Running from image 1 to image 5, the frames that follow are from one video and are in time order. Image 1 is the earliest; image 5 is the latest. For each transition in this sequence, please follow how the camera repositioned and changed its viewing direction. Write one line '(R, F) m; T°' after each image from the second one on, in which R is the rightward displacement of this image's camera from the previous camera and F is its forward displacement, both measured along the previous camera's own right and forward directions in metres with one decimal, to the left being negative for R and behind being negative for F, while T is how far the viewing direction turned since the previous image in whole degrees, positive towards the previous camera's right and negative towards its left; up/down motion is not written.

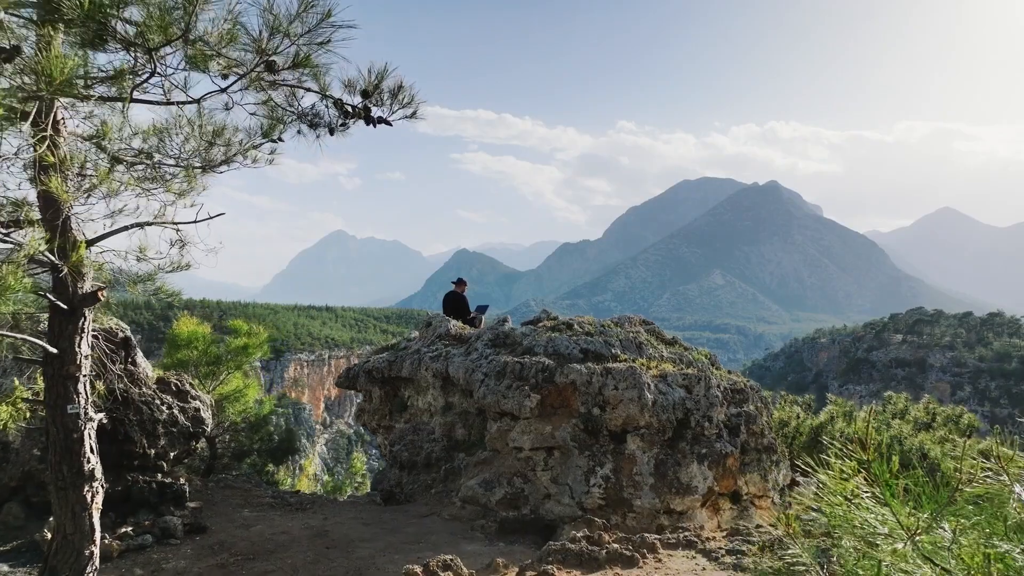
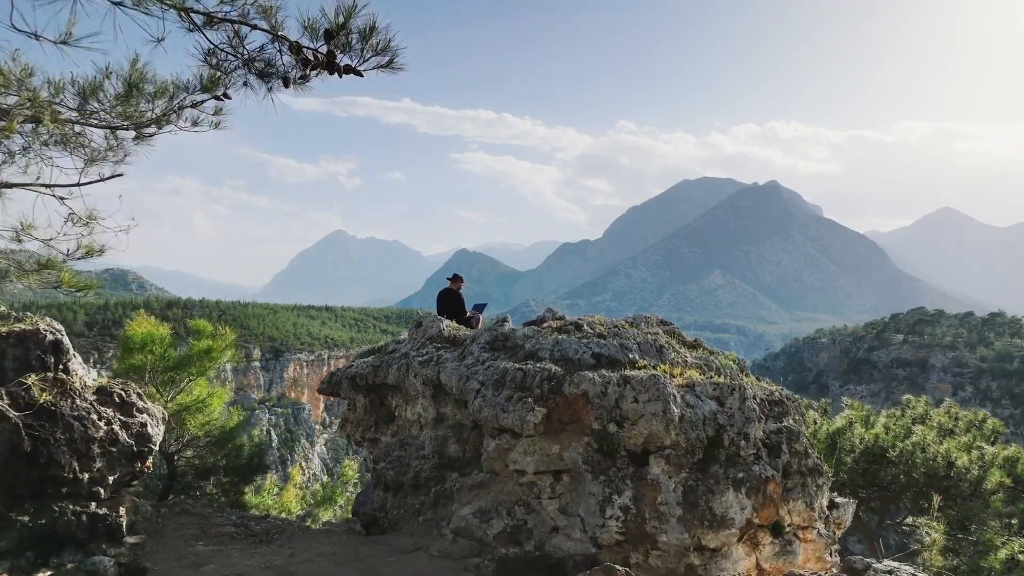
(0.0, +1.3) m; 0°
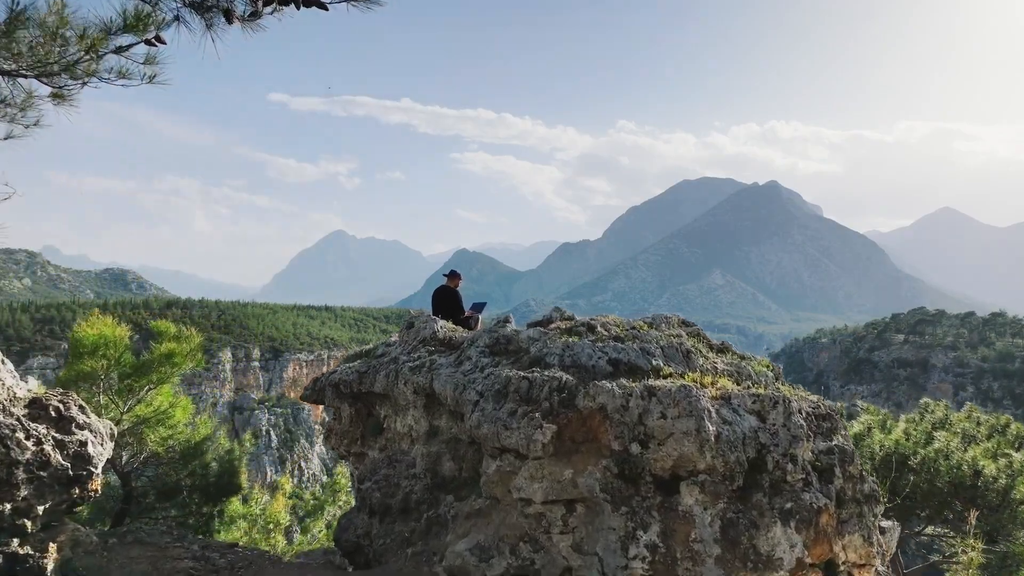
(0.0, +1.1) m; 0°
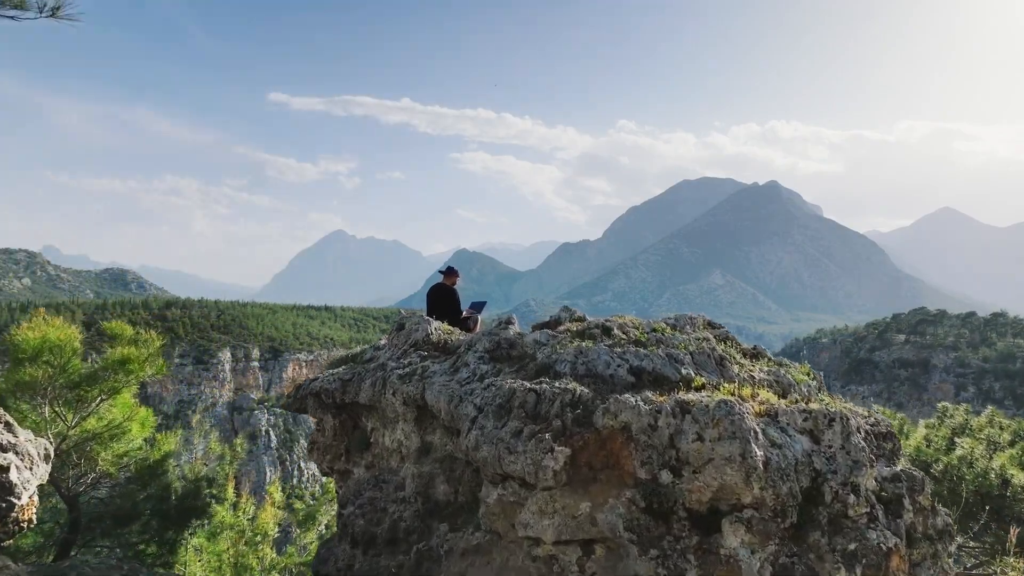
(0.0, +1.0) m; 0°
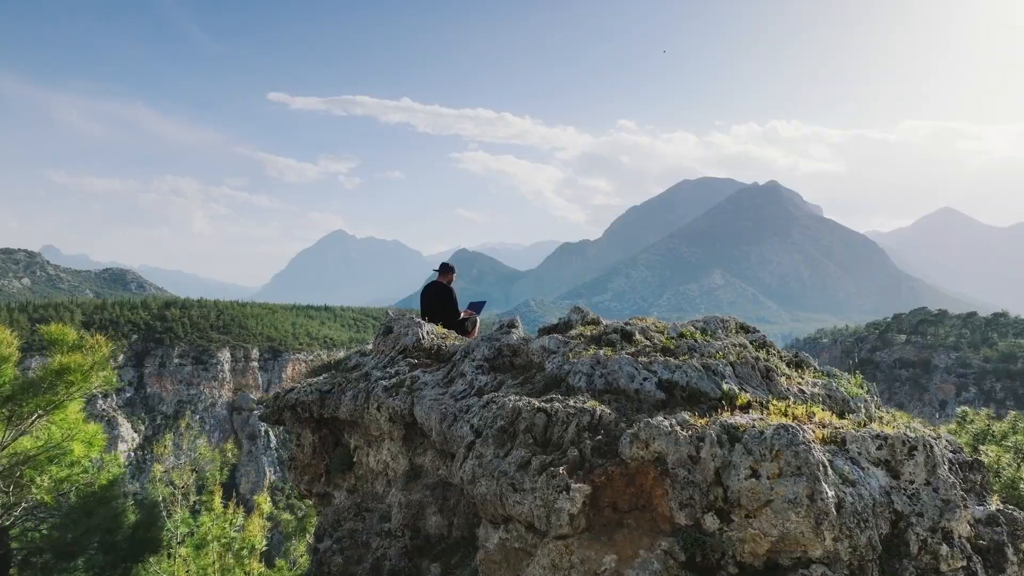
(0.0, +1.0) m; 0°
